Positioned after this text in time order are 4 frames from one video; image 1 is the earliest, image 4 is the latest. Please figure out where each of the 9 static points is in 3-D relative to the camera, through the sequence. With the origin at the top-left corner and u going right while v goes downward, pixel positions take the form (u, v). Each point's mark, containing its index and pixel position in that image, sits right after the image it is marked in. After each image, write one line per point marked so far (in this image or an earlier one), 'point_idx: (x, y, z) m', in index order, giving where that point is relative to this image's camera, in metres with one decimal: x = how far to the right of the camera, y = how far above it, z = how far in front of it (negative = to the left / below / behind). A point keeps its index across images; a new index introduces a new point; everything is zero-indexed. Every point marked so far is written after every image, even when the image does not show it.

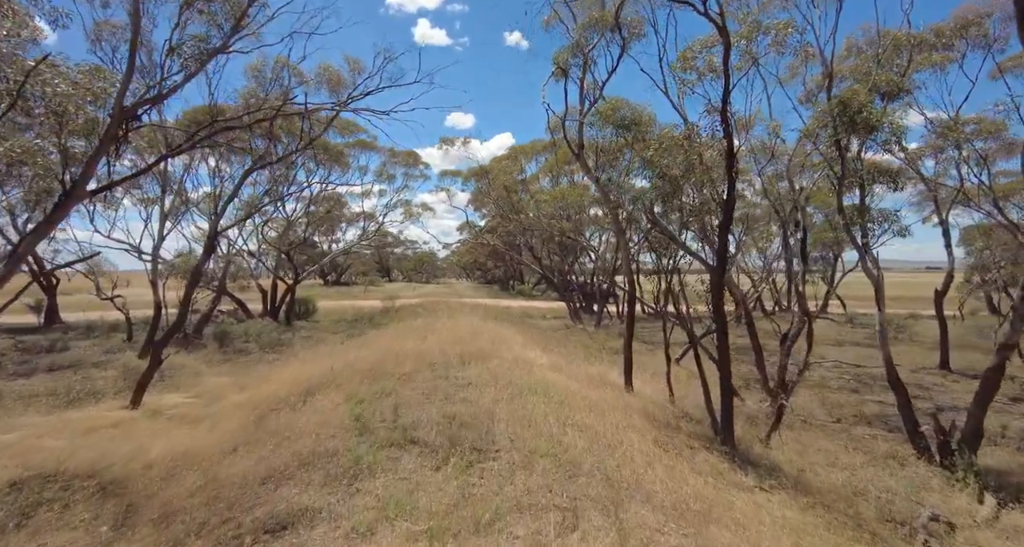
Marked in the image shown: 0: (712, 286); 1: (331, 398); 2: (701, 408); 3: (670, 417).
0: (+2.6, -0.2, +6.9) m
1: (-2.4, -1.7, +7.0) m
2: (+3.3, -2.4, +9.3) m
3: (+2.3, -2.1, +7.7) m
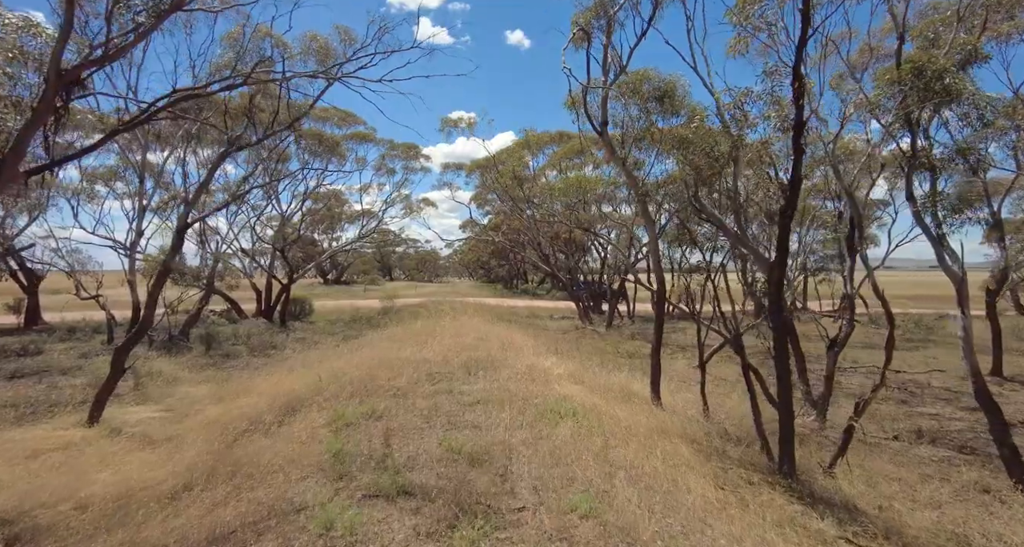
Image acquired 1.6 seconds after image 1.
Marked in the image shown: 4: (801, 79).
0: (+2.8, -0.1, +5.8) m
1: (-2.2, -1.6, +5.9) m
2: (+3.5, -2.3, +8.2) m
3: (+2.5, -2.1, +6.5) m
4: (+2.7, +1.8, +4.9) m
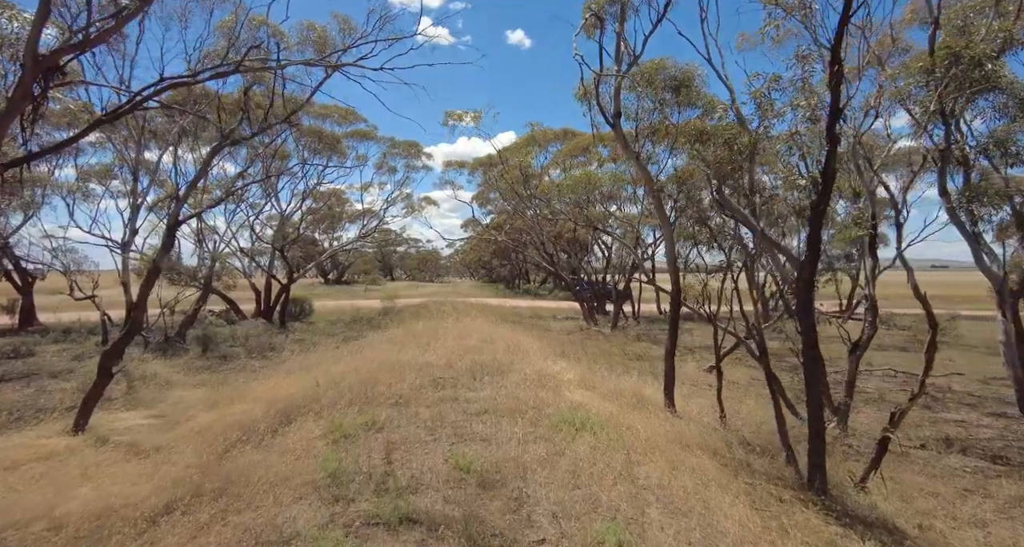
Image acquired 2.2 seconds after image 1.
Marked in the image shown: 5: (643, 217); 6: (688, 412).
0: (+2.9, -0.1, +5.4) m
1: (-2.1, -1.6, +5.5) m
2: (+3.6, -2.3, +7.8) m
3: (+2.6, -2.1, +6.1) m
4: (+2.8, +1.8, +4.5) m
5: (+4.7, +2.0, +19.1) m
6: (+2.7, -2.2, +8.3) m
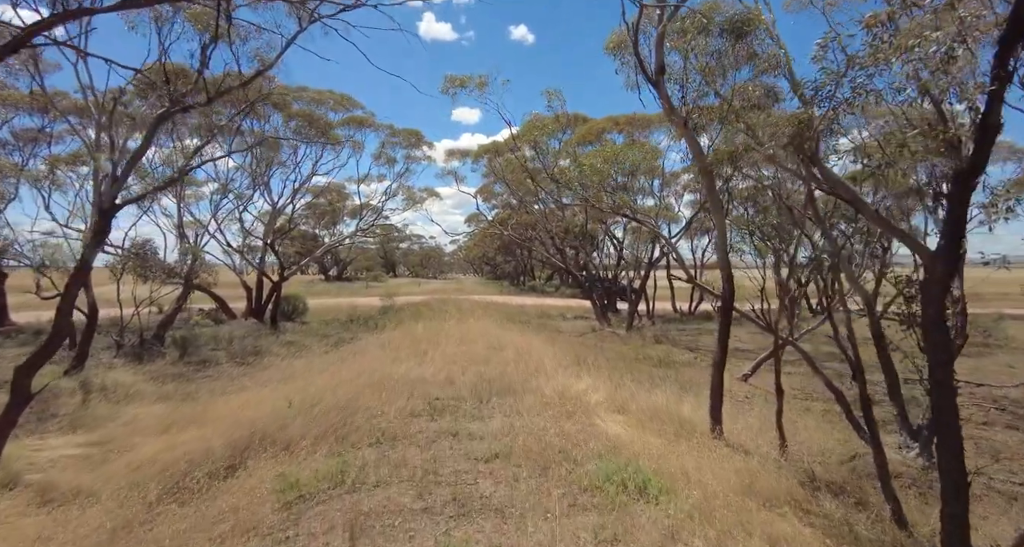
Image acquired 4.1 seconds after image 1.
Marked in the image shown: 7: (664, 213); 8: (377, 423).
0: (+3.1, -0.1, +3.9) m
1: (-1.9, -1.6, +4.0) m
2: (+3.8, -2.3, +6.3) m
3: (+2.7, -2.0, +4.6) m
4: (+2.9, +1.8, +3.0) m
5: (+5.0, +2.1, +17.6) m
6: (+2.9, -2.1, +6.8) m
7: (+5.2, +2.1, +17.9) m
8: (-1.4, -1.5, +5.2) m
